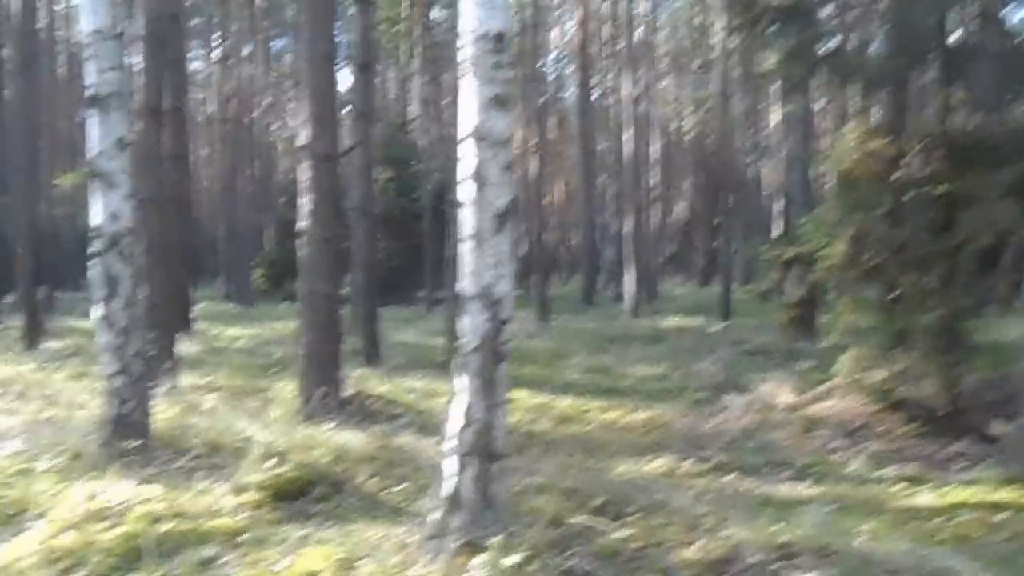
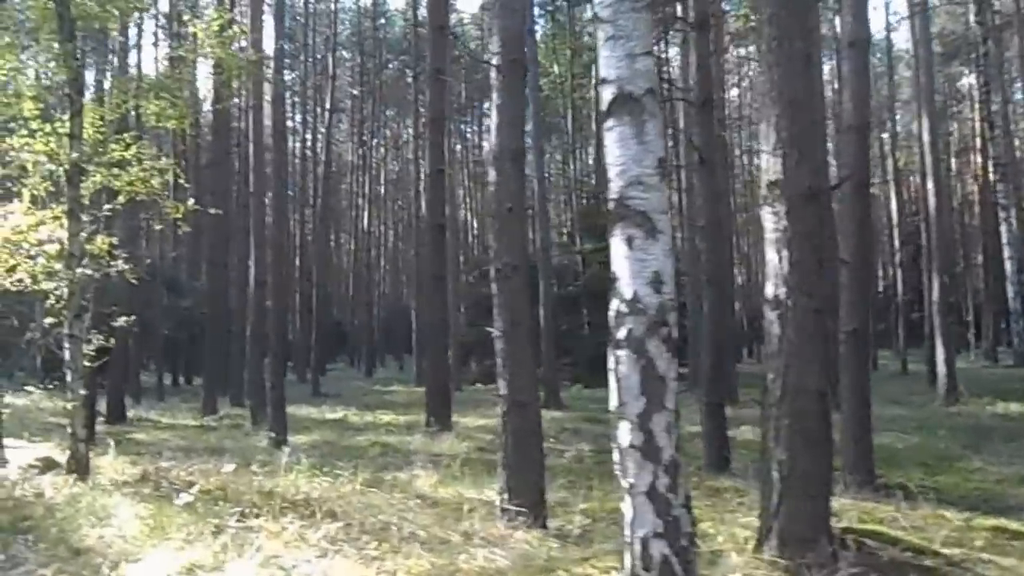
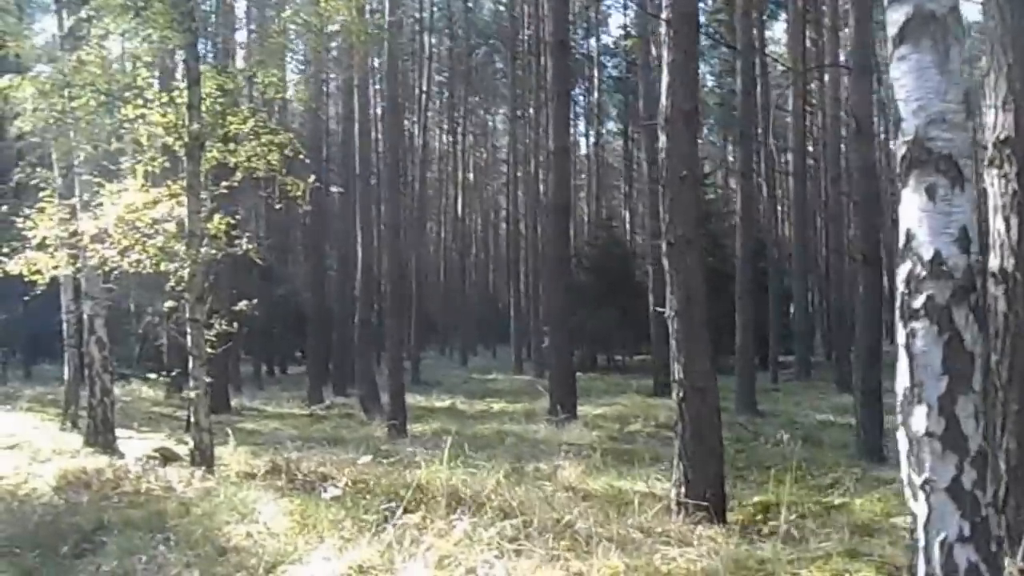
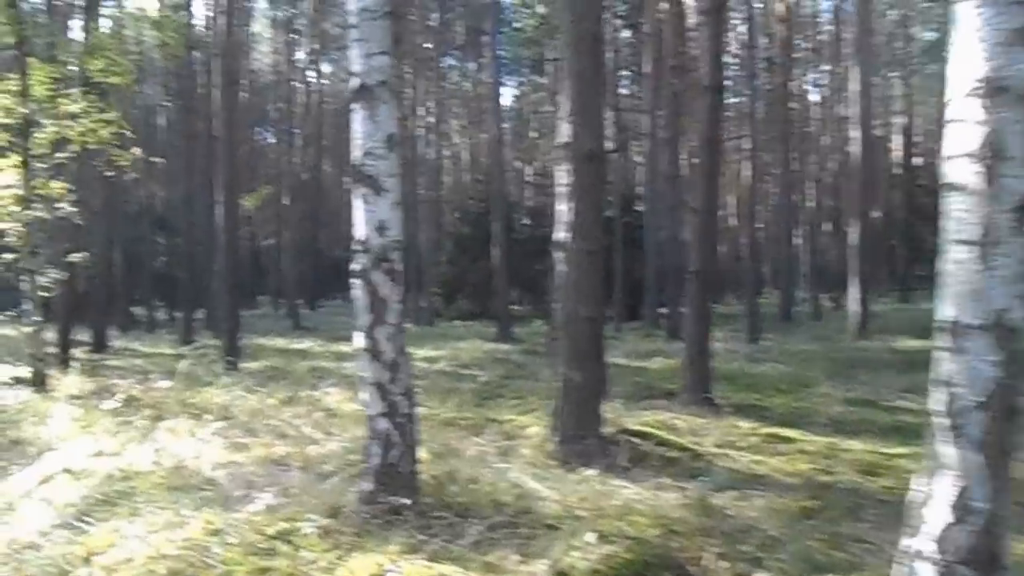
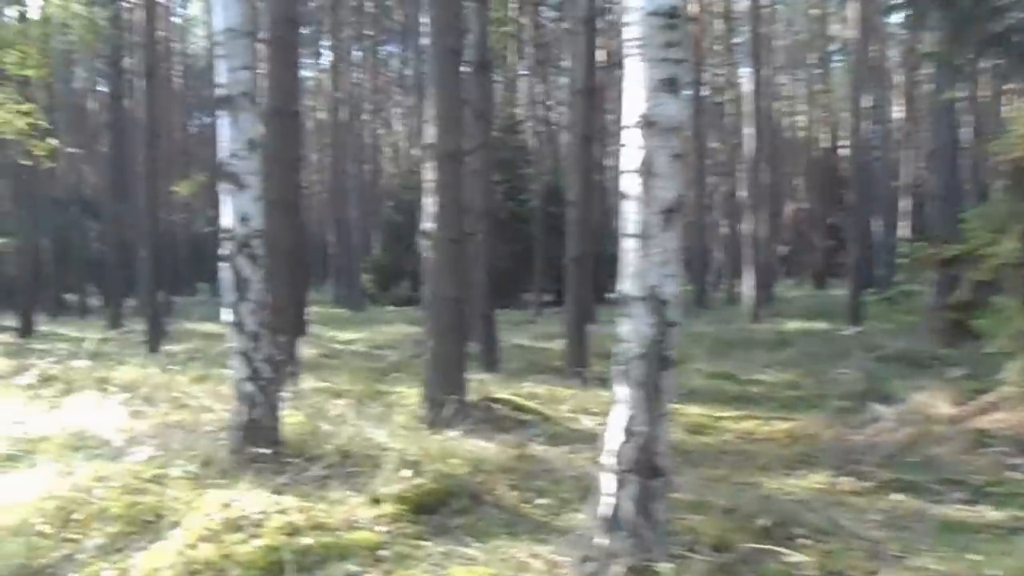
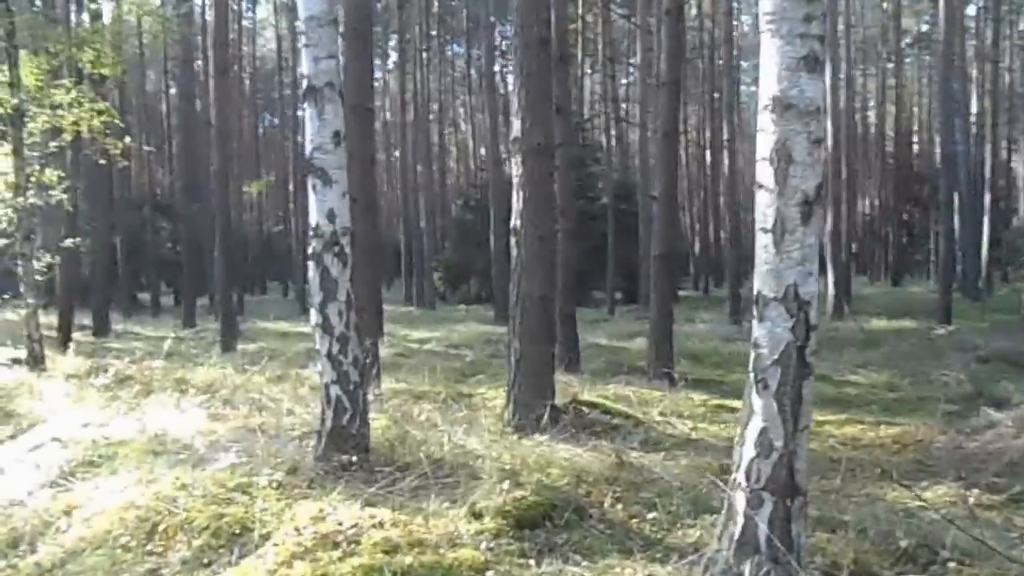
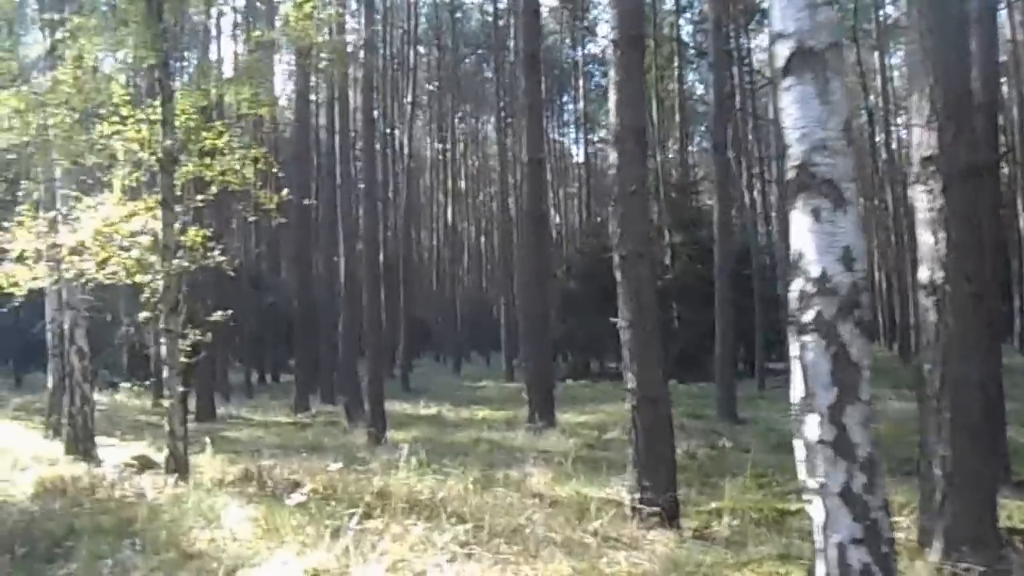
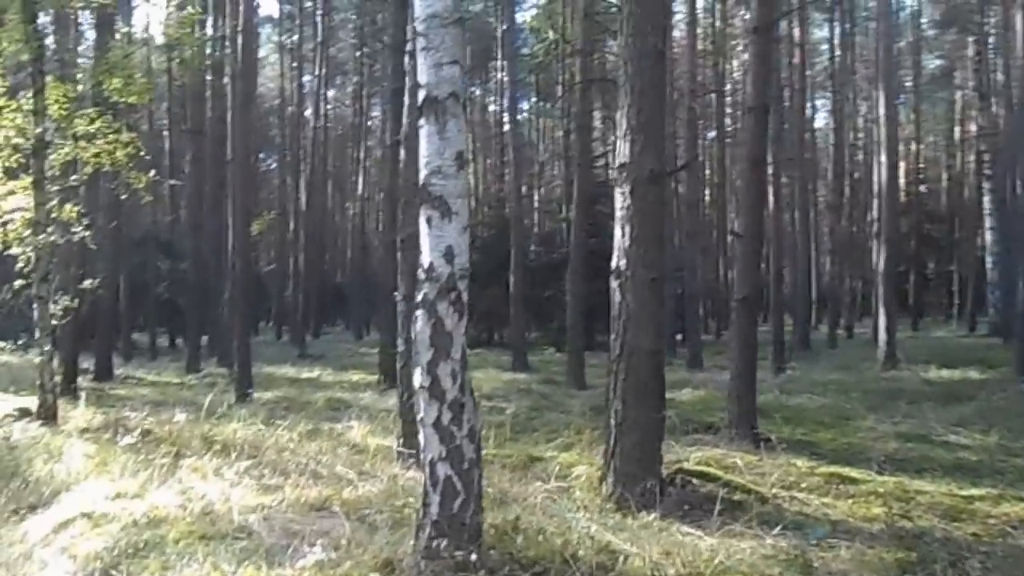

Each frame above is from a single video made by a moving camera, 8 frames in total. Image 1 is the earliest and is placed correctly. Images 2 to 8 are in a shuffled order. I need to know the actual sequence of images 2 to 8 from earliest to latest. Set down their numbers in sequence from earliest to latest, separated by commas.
5, 6, 4, 8, 2, 7, 3
